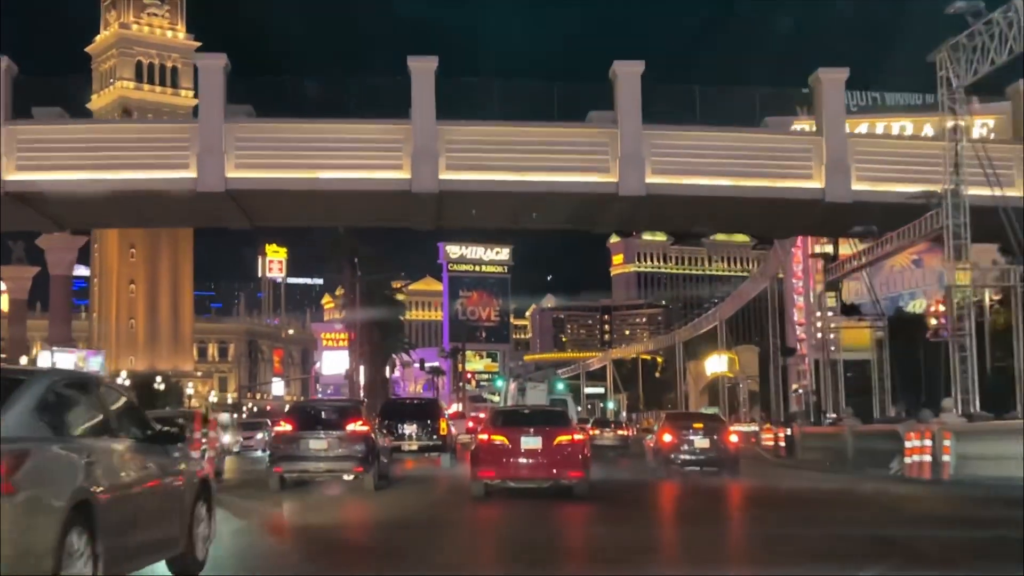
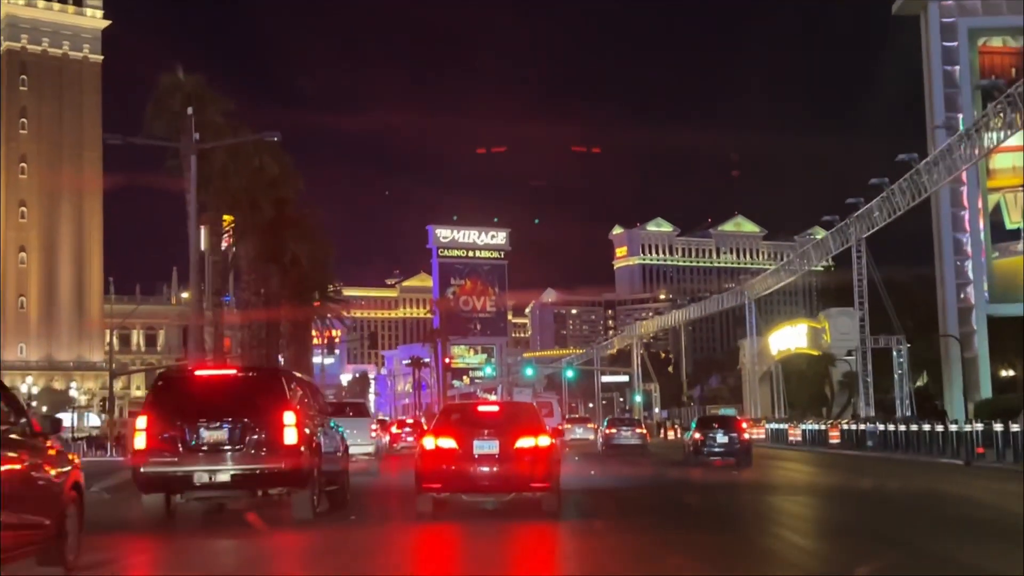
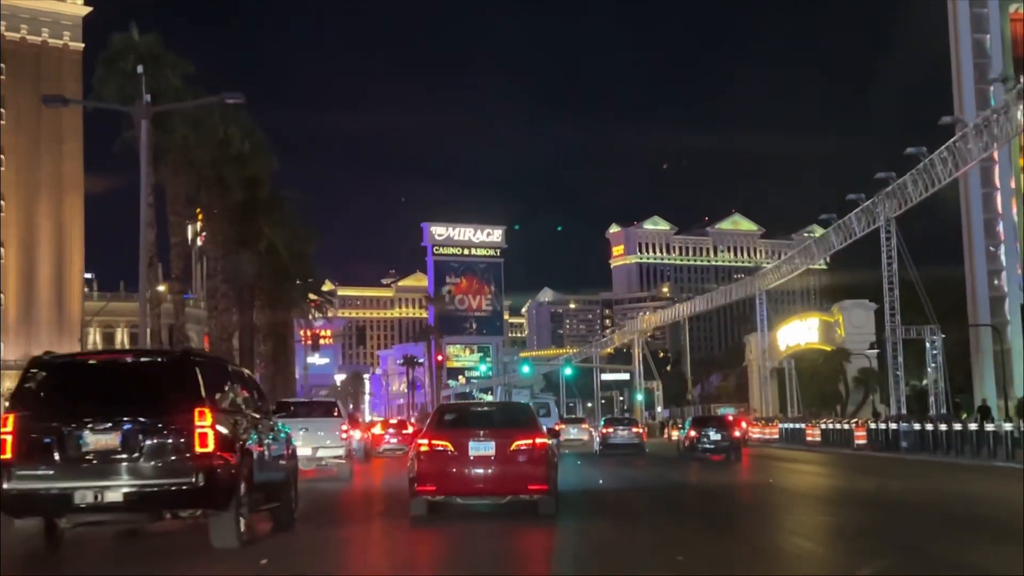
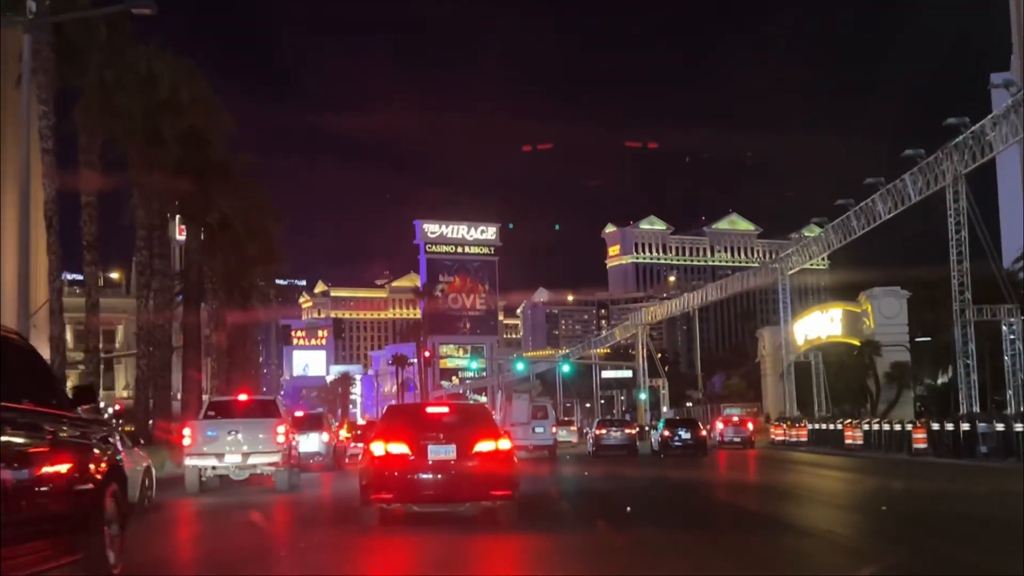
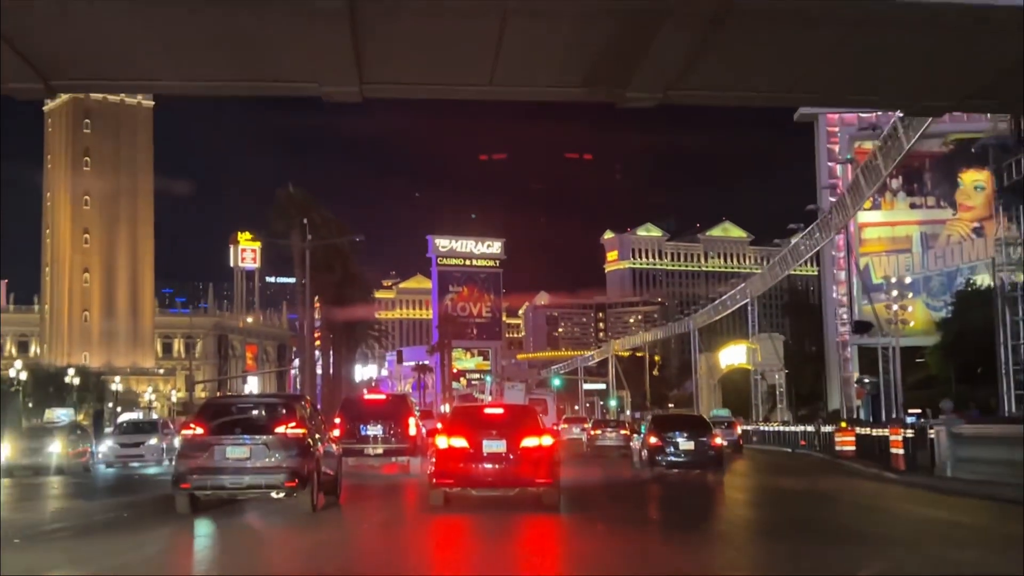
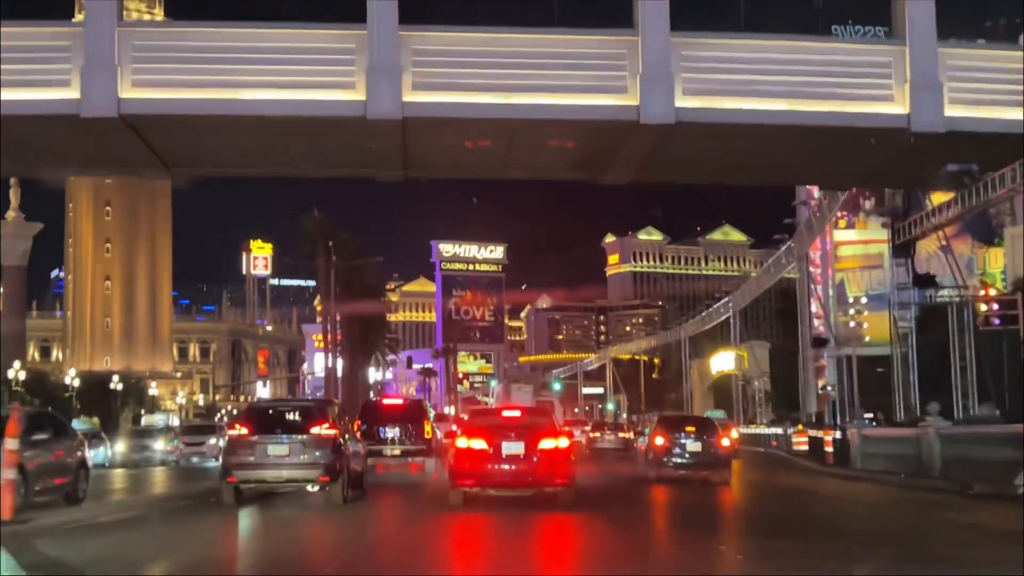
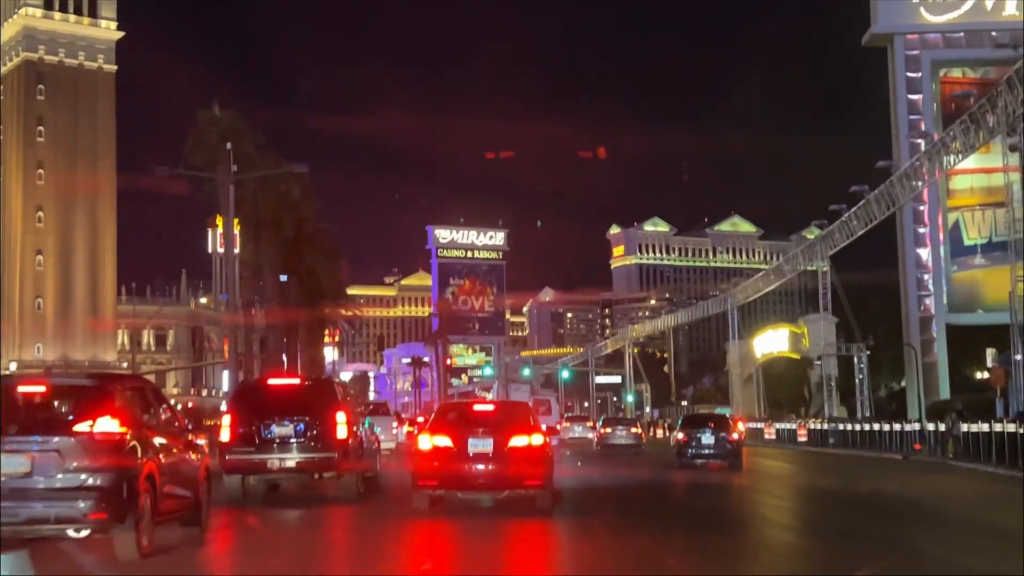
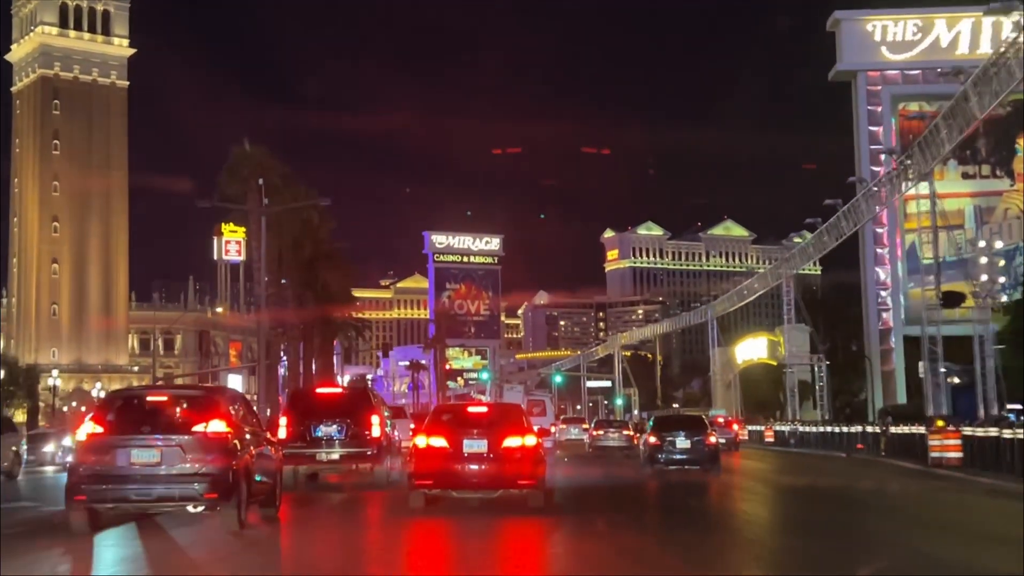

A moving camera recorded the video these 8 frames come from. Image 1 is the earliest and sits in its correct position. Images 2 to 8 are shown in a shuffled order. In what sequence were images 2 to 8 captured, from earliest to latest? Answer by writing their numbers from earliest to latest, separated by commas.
6, 5, 8, 7, 2, 3, 4
